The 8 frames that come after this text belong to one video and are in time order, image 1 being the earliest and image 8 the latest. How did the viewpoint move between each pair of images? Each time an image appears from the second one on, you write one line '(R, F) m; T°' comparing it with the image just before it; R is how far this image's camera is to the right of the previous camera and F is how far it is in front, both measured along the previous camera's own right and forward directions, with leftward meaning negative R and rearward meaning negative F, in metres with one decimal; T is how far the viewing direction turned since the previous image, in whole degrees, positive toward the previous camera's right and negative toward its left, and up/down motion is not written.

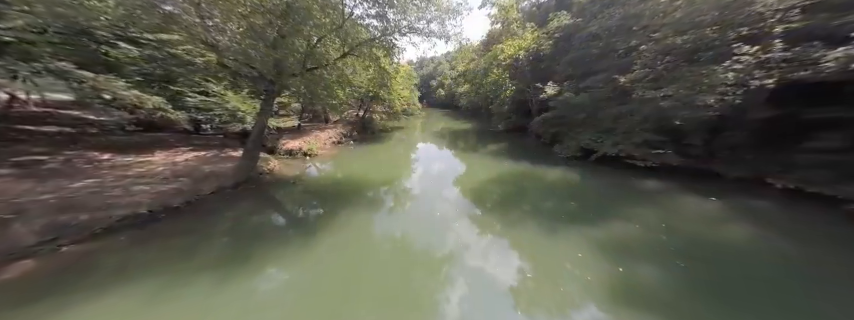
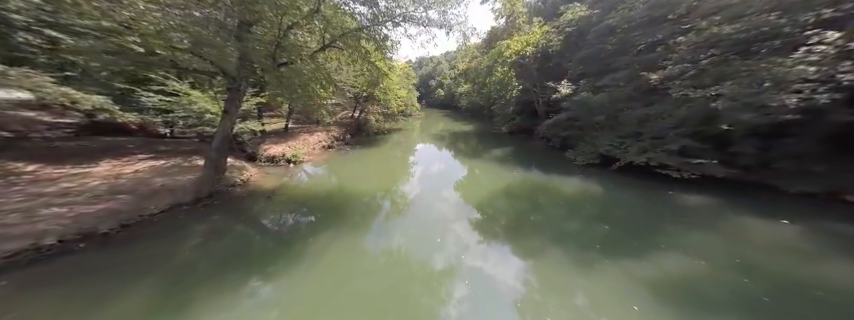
(0.0, +1.3) m; 0°
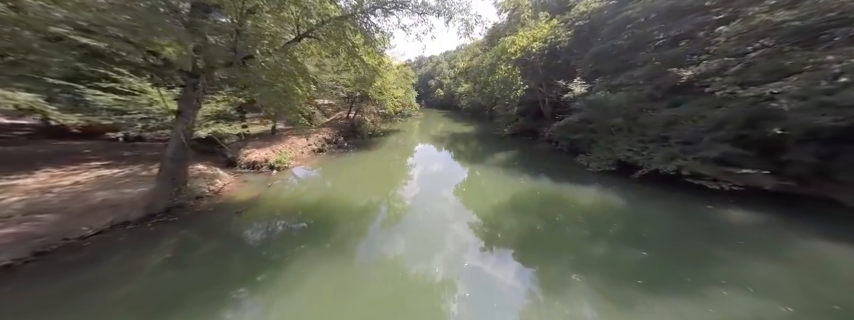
(+0.1, +1.0) m; 0°
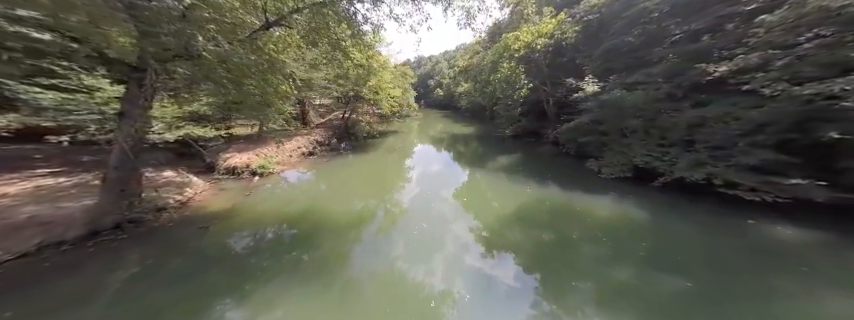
(+0.1, +0.8) m; 0°
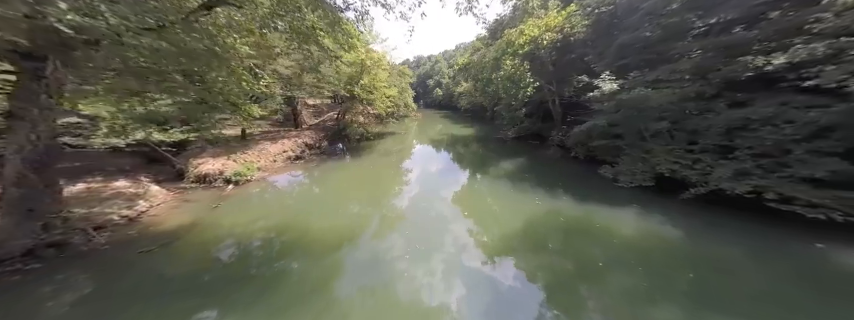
(+0.2, +1.0) m; 0°
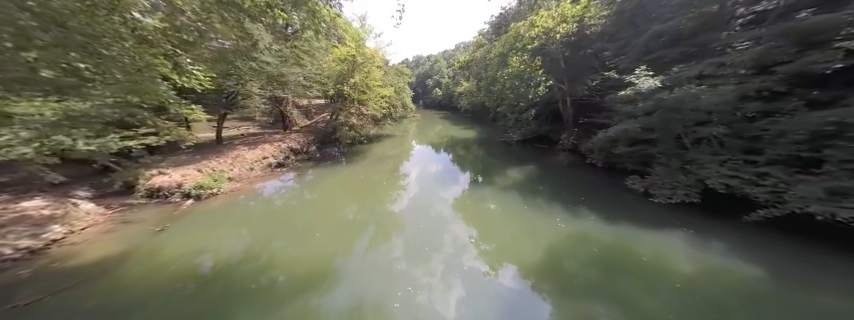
(0.0, +1.3) m; 0°
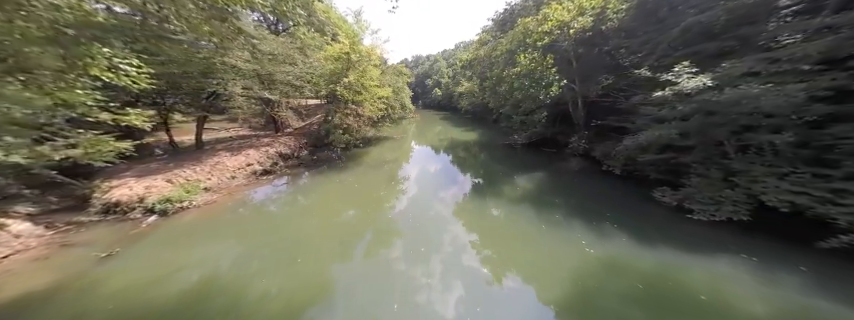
(-0.1, +0.9) m; 0°
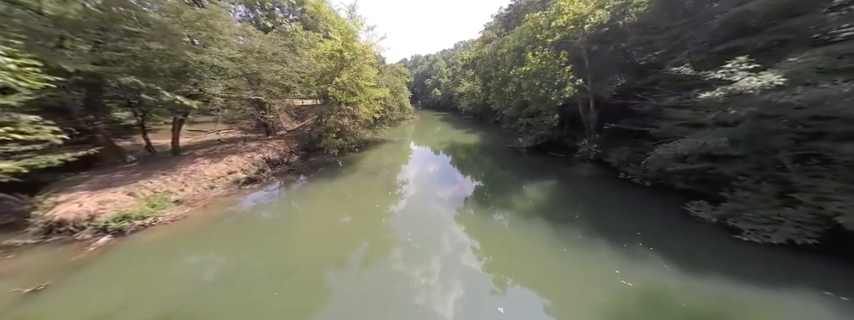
(-0.1, +0.9) m; 0°
